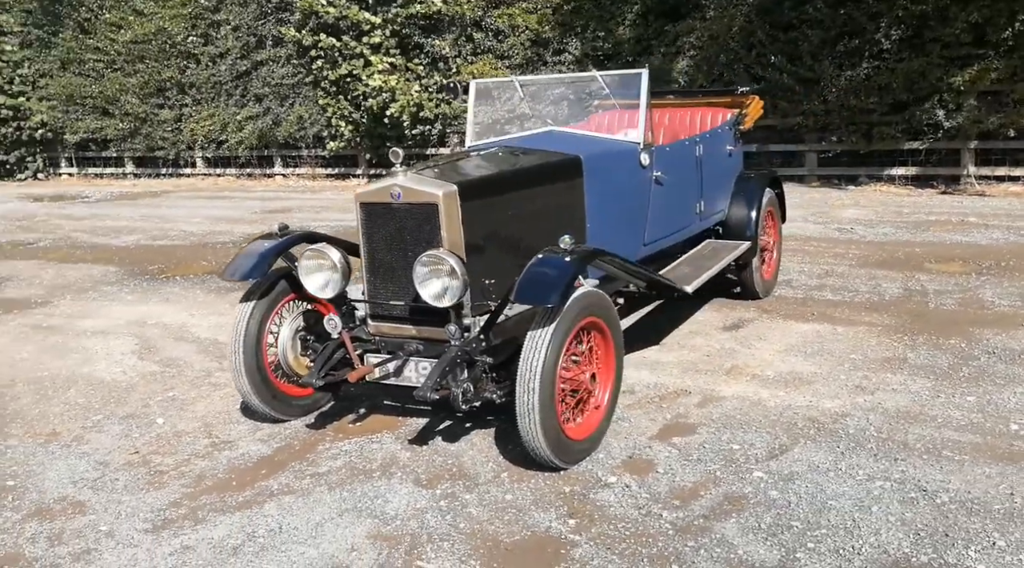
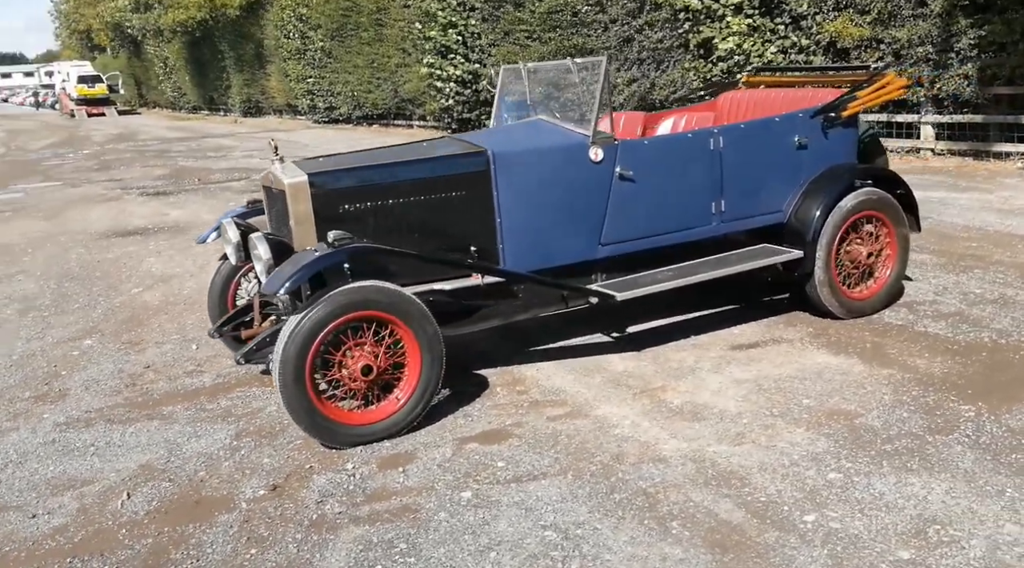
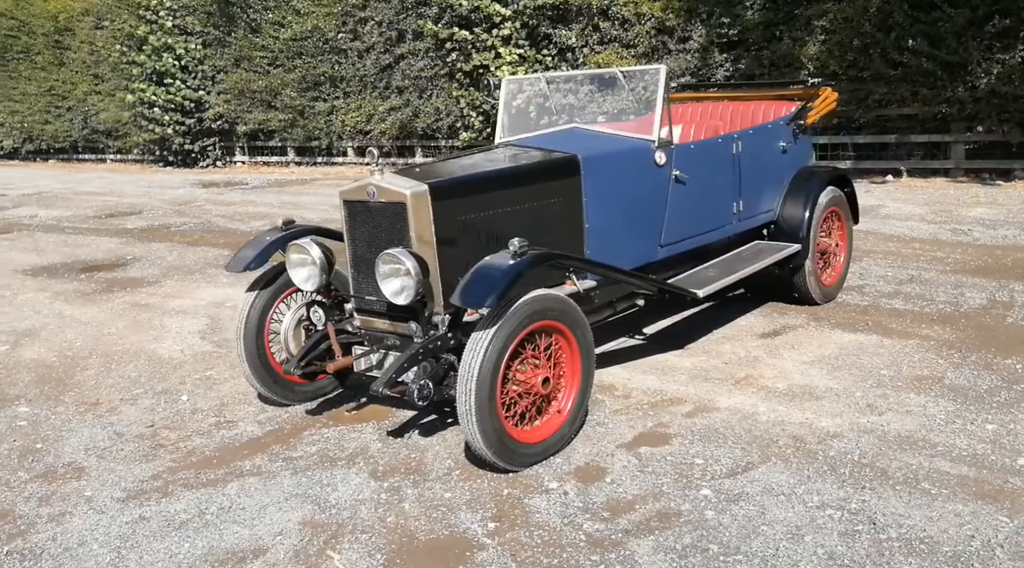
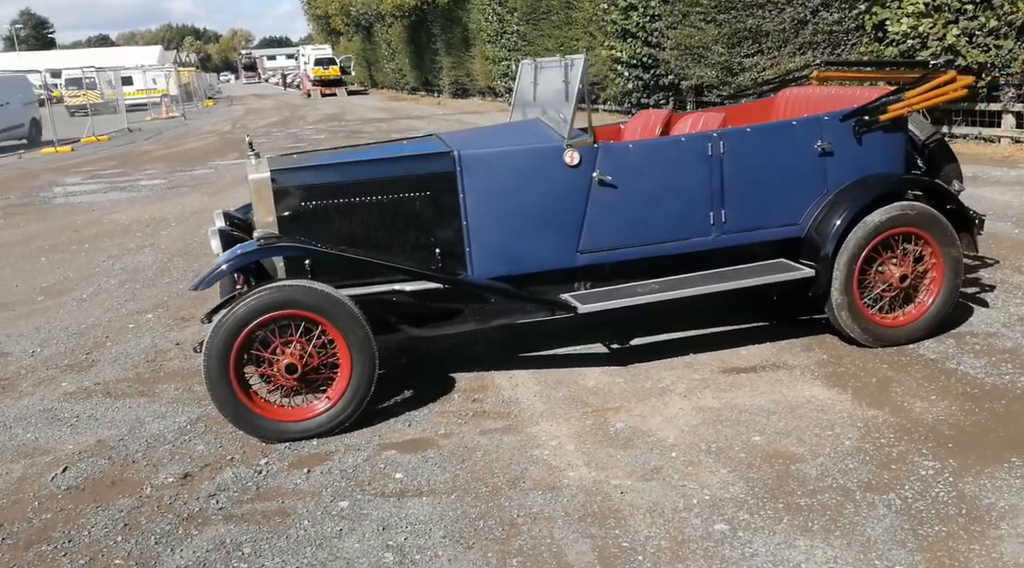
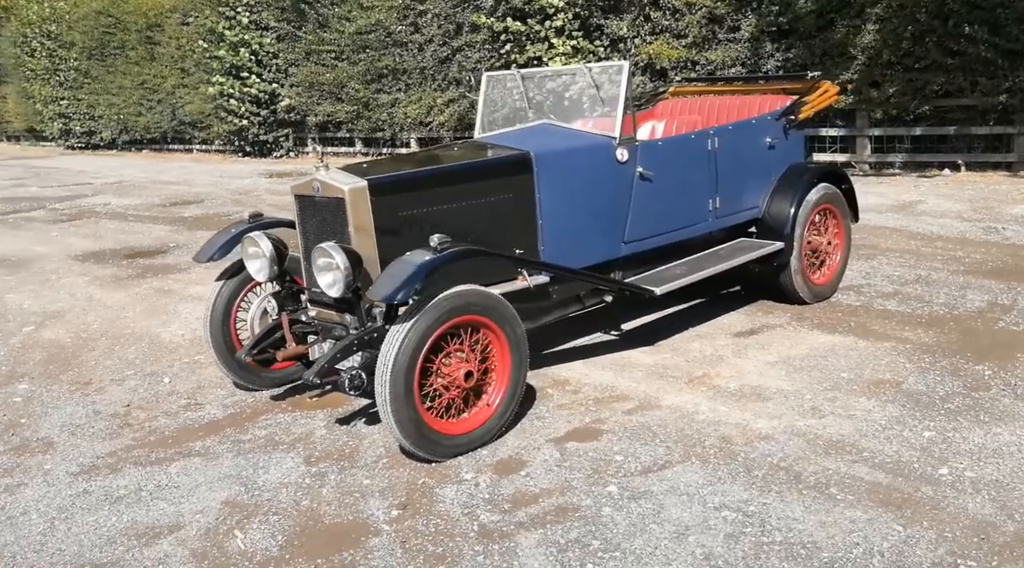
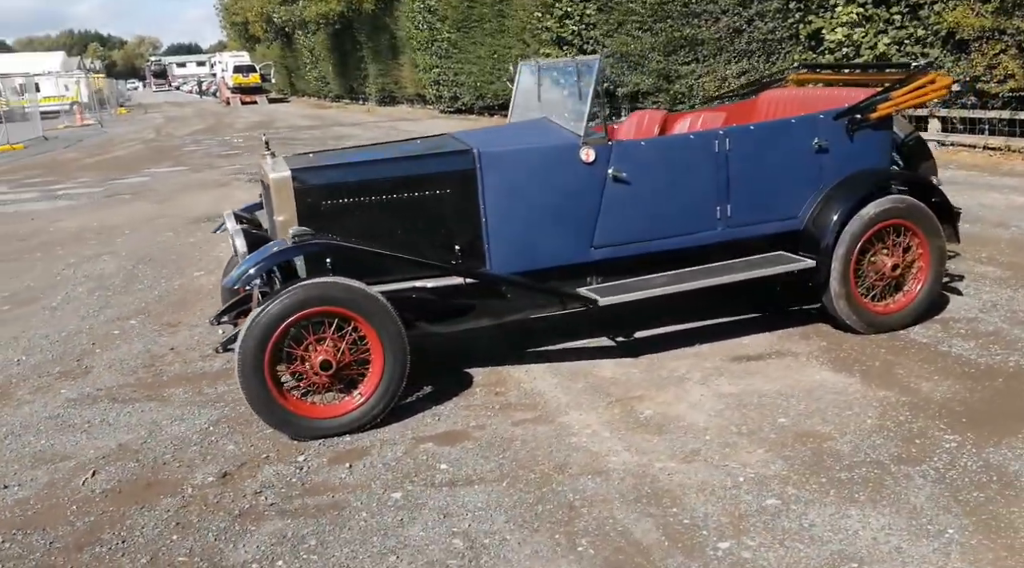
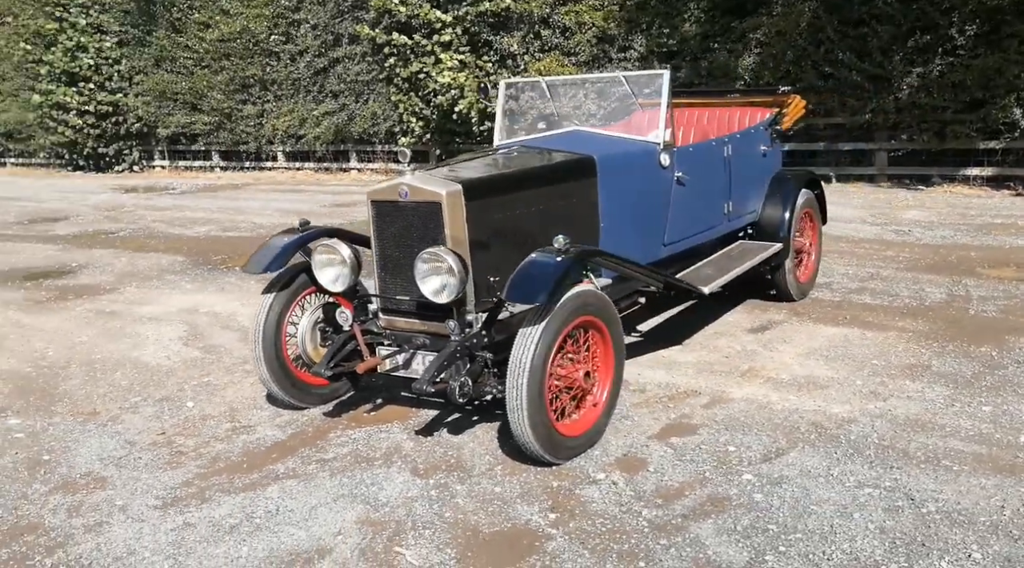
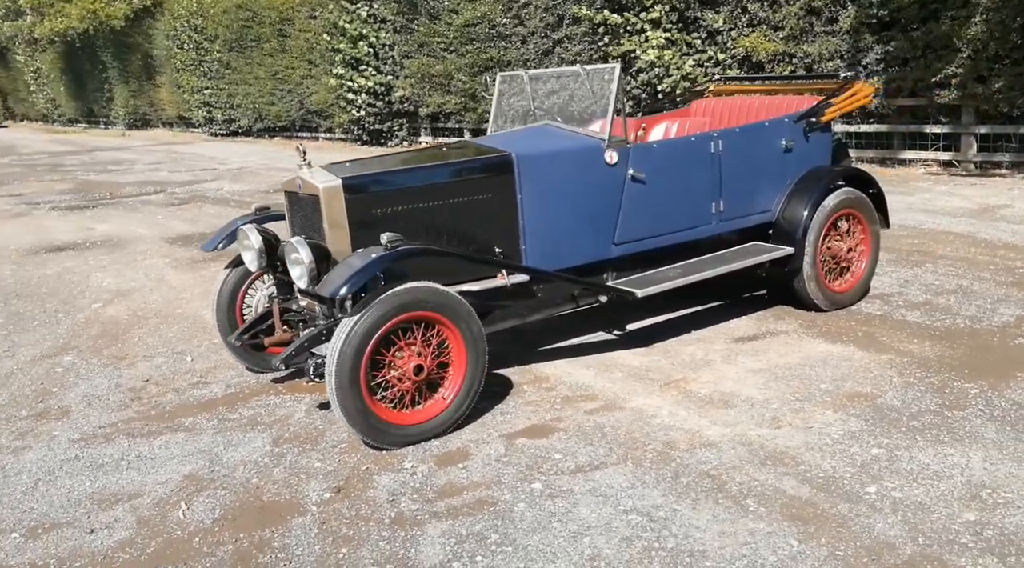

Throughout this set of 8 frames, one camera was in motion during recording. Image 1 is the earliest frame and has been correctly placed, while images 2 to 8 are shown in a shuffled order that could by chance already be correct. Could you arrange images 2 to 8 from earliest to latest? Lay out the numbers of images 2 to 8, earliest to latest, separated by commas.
7, 3, 5, 8, 2, 6, 4
